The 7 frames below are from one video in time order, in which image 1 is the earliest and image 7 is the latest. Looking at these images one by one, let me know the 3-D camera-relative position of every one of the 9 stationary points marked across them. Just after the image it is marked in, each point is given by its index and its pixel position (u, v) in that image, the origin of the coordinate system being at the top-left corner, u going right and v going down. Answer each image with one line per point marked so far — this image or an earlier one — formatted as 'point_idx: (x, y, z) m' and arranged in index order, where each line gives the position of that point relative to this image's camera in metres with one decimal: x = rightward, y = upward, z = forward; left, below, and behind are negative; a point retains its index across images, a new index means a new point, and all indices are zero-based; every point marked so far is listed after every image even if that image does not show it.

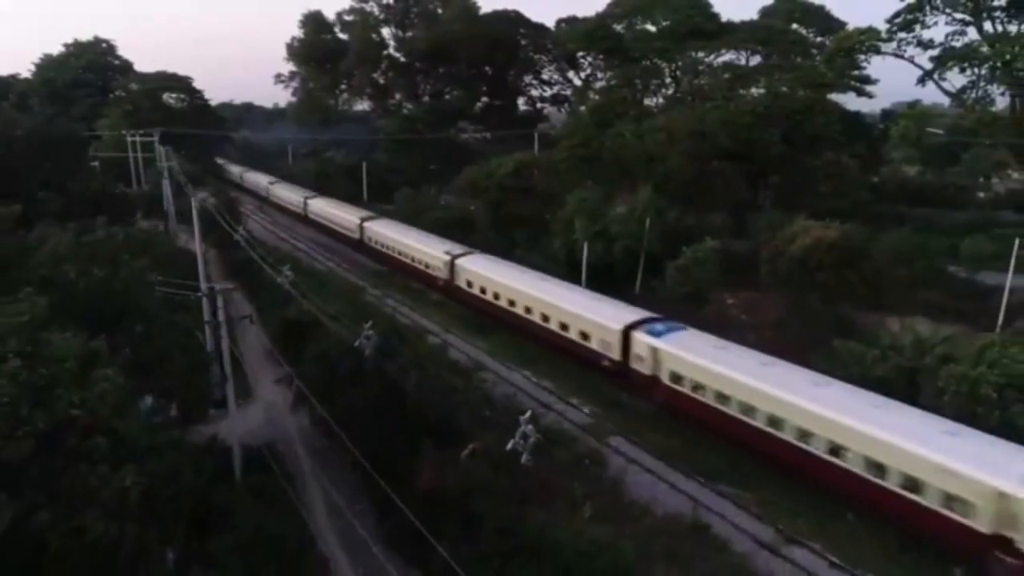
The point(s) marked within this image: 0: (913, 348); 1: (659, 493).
0: (+7.1, -1.1, +14.0) m
1: (+2.1, -3.0, +11.3) m
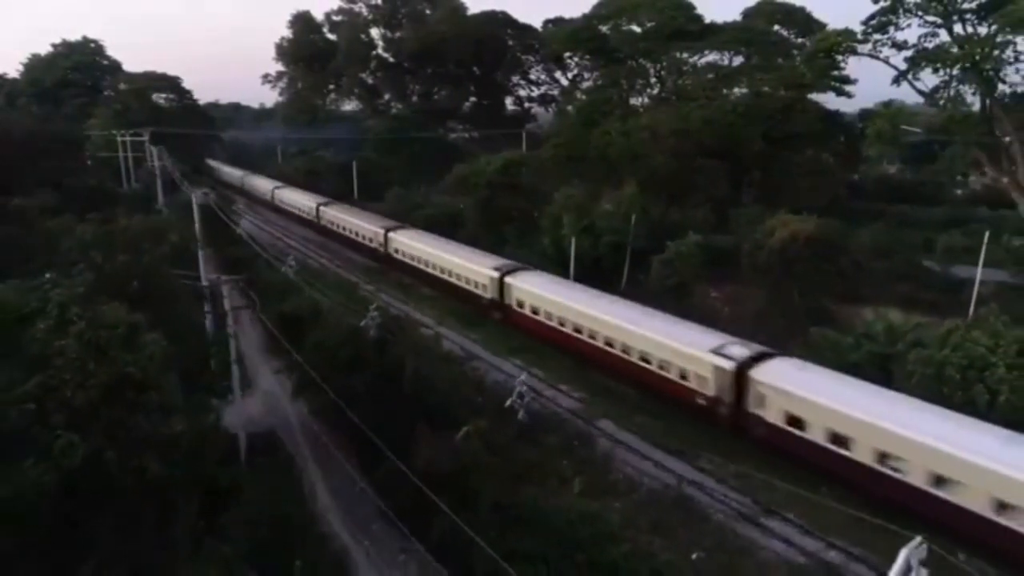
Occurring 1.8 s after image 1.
0: (+6.9, -0.9, +14.7) m
1: (+2.0, -2.9, +11.9) m
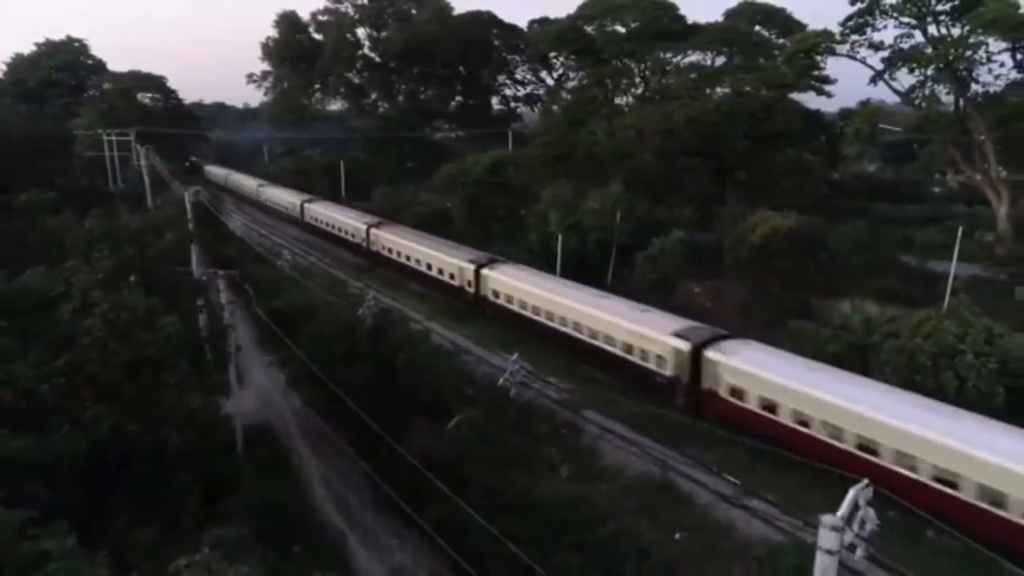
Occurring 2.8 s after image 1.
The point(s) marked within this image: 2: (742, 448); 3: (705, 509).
0: (+6.7, -0.7, +15.2) m
1: (+1.9, -2.7, +12.4) m
2: (+3.6, -2.5, +12.5) m
3: (+2.6, -3.0, +10.9) m
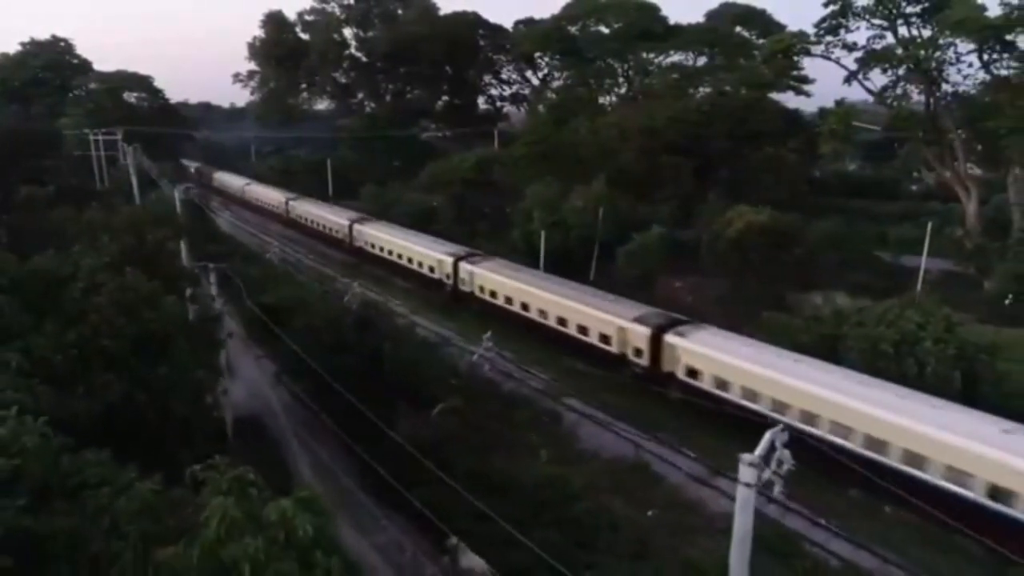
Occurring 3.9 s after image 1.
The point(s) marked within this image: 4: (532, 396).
0: (+6.4, -0.6, +15.8) m
1: (+1.6, -2.6, +12.9) m
2: (+3.3, -2.4, +13.0) m
3: (+2.3, -2.9, +11.4) m
4: (+0.4, -1.9, +14.7) m
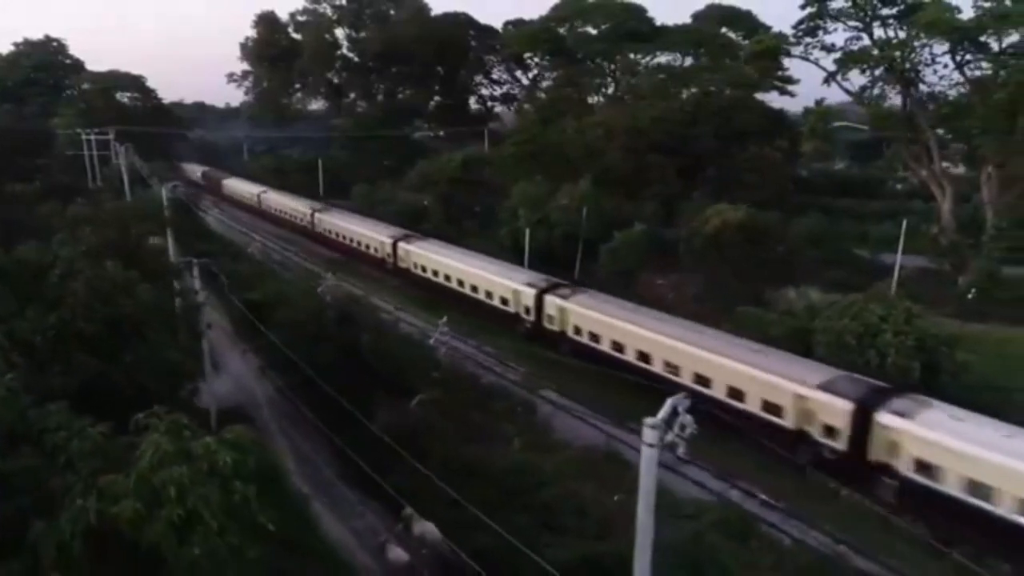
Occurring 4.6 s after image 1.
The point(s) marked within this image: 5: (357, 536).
0: (+5.9, -0.5, +16.2) m
1: (+1.2, -2.5, +13.3) m
2: (+2.9, -2.3, +13.4) m
3: (+1.9, -2.8, +11.8) m
4: (0.0, -1.8, +15.1) m
5: (-2.2, -3.5, +11.2) m
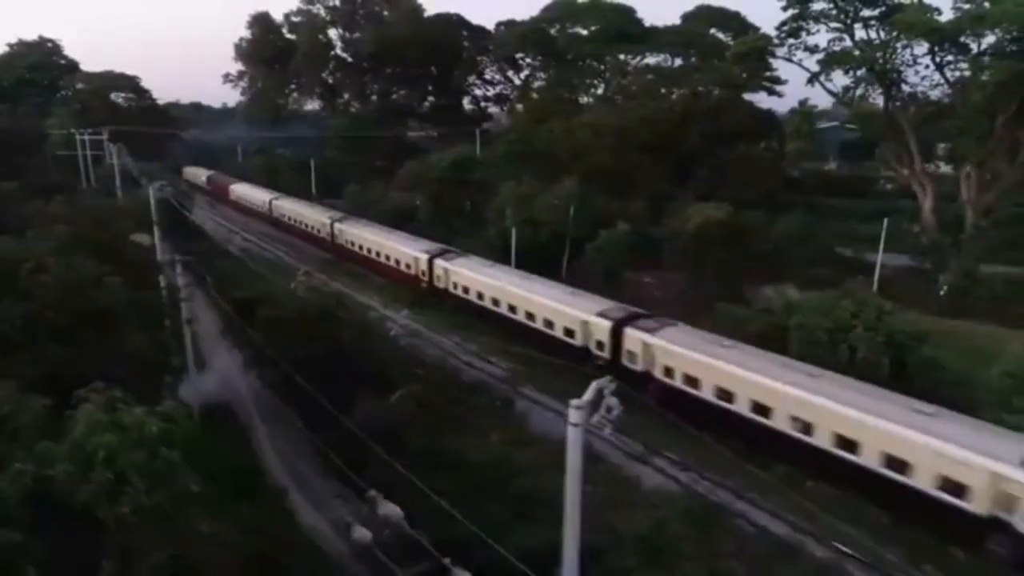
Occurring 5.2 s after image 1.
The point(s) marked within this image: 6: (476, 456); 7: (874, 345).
0: (+5.6, -0.4, +16.5) m
1: (+0.8, -2.5, +13.5) m
2: (+2.5, -2.2, +13.7) m
3: (+1.6, -2.7, +12.1) m
4: (-0.4, -1.8, +15.3) m
5: (-2.5, -3.4, +11.5) m
6: (-0.6, -2.5, +12.0) m
7: (+6.0, -0.9, +13.5) m
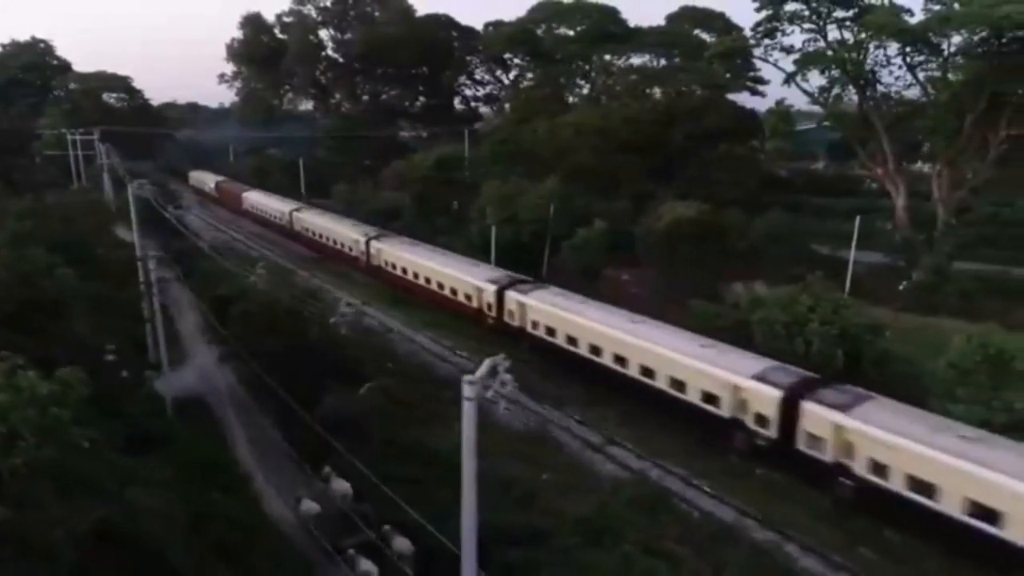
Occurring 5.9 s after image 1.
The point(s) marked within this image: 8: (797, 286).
0: (+5.0, -0.3, +16.8) m
1: (+0.2, -2.4, +13.9) m
2: (+1.9, -2.1, +14.0) m
3: (+1.0, -2.6, +12.4) m
4: (-1.0, -1.7, +15.7) m
5: (-3.1, -3.3, +11.8) m
6: (-1.1, -2.4, +12.3) m
7: (+5.4, -0.9, +13.8) m
8: (+5.7, 0.0, +16.1) m
